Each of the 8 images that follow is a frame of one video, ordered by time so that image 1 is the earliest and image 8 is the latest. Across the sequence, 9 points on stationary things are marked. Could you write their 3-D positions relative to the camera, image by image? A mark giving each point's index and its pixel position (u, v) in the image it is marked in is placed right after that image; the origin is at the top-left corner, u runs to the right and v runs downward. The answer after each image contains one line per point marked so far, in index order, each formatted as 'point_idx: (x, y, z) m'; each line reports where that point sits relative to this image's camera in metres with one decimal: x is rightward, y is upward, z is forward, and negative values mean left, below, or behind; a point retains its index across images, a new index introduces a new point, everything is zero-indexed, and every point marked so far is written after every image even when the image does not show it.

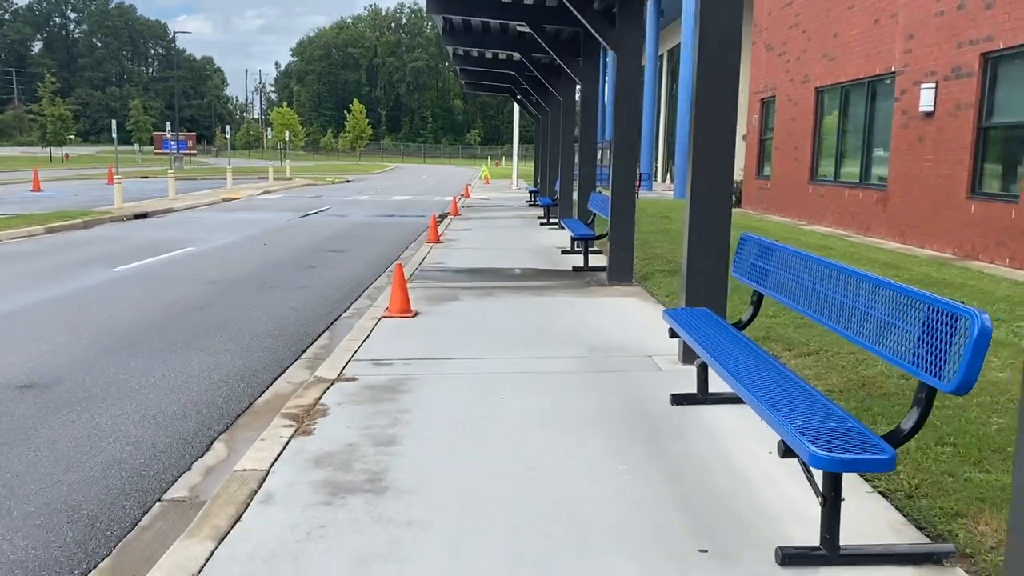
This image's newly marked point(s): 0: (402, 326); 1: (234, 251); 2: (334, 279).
0: (-1.1, -0.4, +7.6) m
1: (-5.3, +0.7, +15.1) m
2: (-2.6, +0.1, +11.5) m
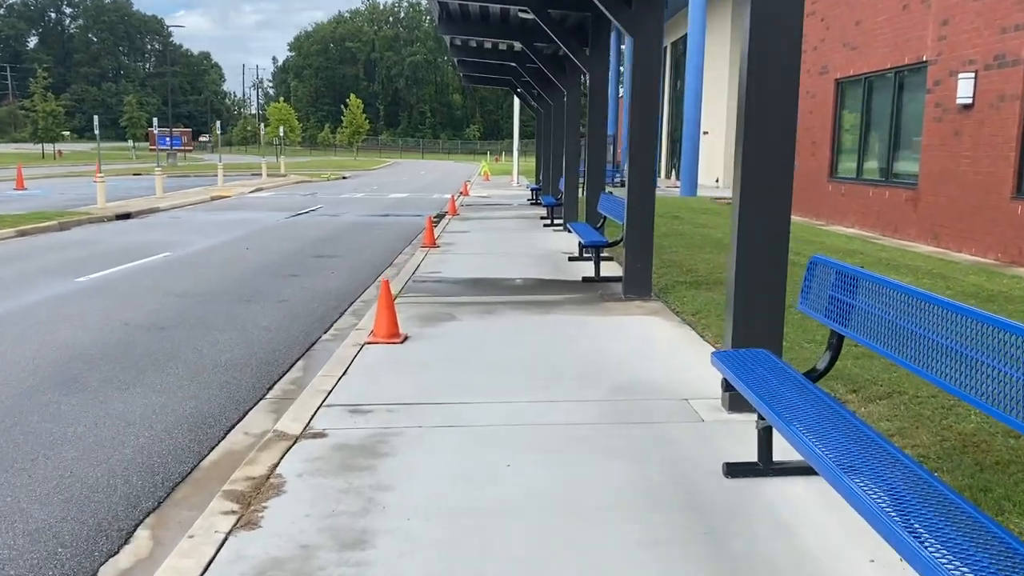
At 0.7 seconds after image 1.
0: (-1.0, -0.6, +6.5) m
1: (-5.2, +0.6, +13.9) m
2: (-2.5, 0.0, +10.4) m
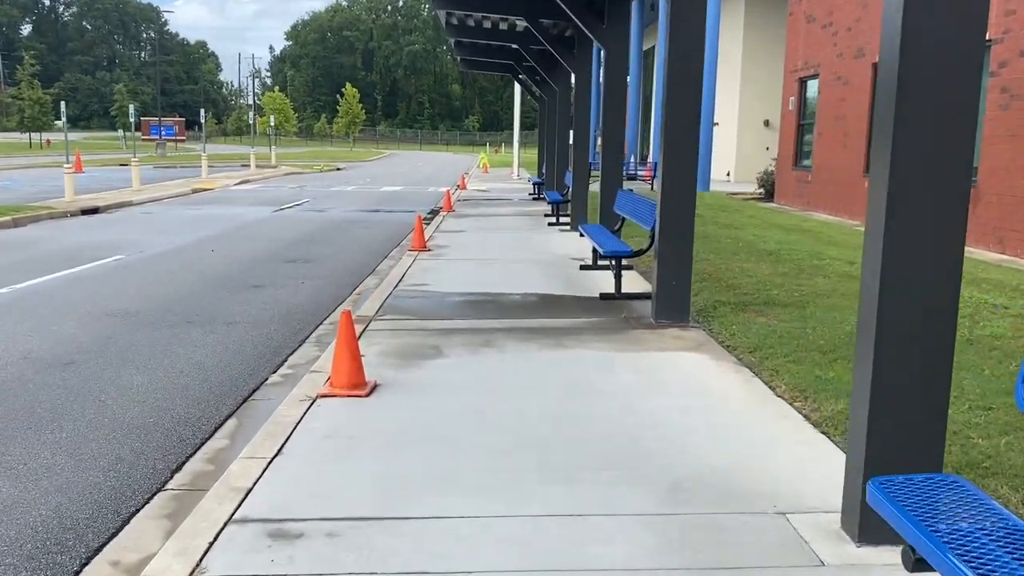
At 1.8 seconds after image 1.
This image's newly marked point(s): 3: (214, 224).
0: (-1.0, -0.8, +4.8) m
1: (-5.2, +0.5, +12.2) m
2: (-2.5, -0.2, +8.6) m
3: (-6.9, +1.5, +18.2) m
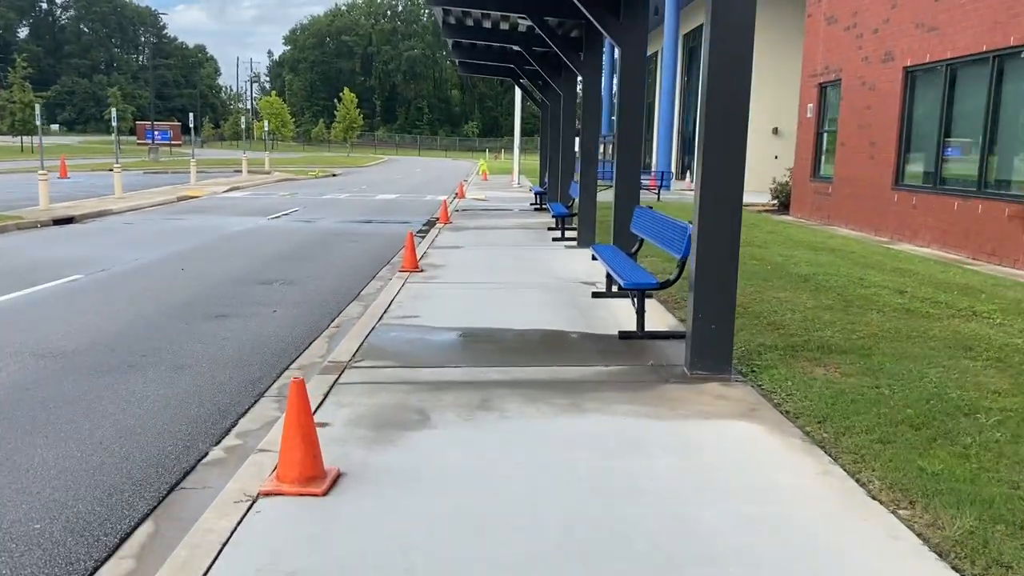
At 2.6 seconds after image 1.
0: (-1.0, -1.1, +3.5) m
1: (-5.2, +0.1, +10.9) m
2: (-2.5, -0.5, +7.3) m
3: (-6.9, +1.1, +17.0) m
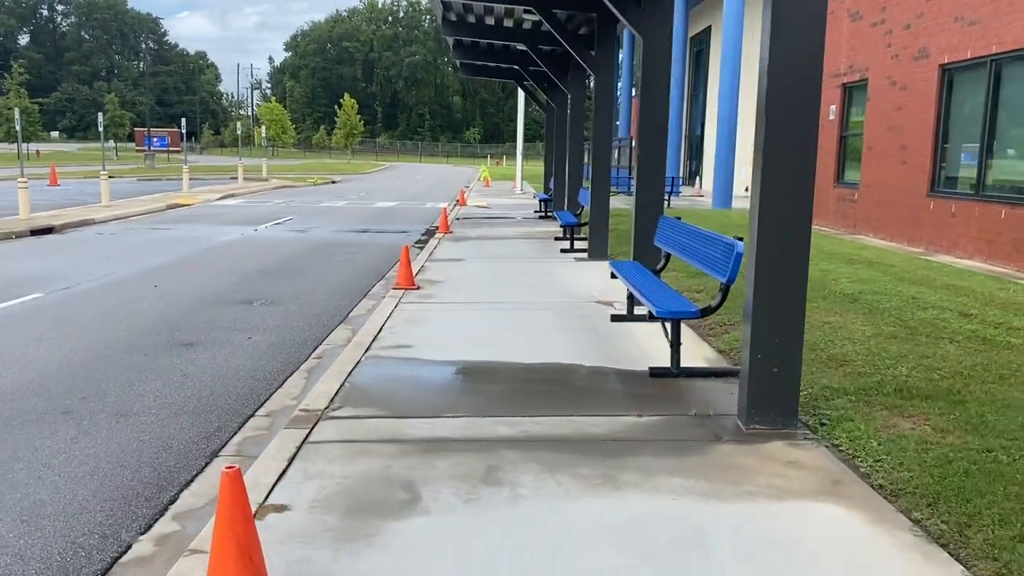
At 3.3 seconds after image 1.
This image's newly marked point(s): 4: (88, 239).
0: (-0.9, -1.3, +2.4) m
1: (-5.1, -0.1, +9.8) m
2: (-2.4, -0.8, +6.2) m
3: (-6.8, +0.8, +15.9) m
4: (-9.3, +1.1, +17.3) m
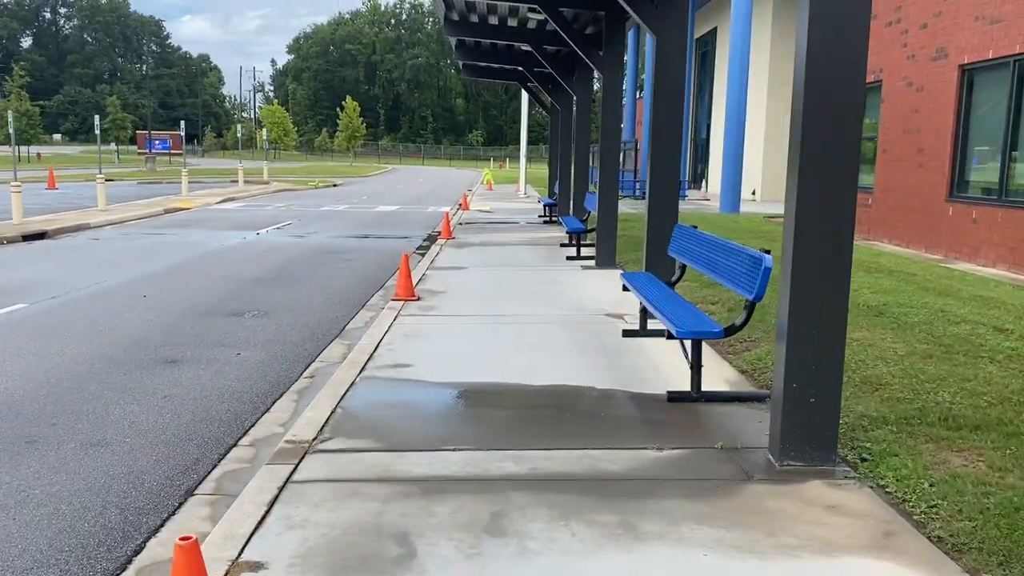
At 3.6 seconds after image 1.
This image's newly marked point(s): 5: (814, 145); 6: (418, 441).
0: (-0.9, -1.4, +1.9) m
1: (-5.0, -0.3, +9.4) m
2: (-2.4, -0.9, +5.8) m
3: (-6.7, +0.7, +15.4) m
4: (-9.3, +0.9, +16.8) m
5: (+1.6, +0.7, +4.0) m
6: (-0.6, -0.9, +4.6) m
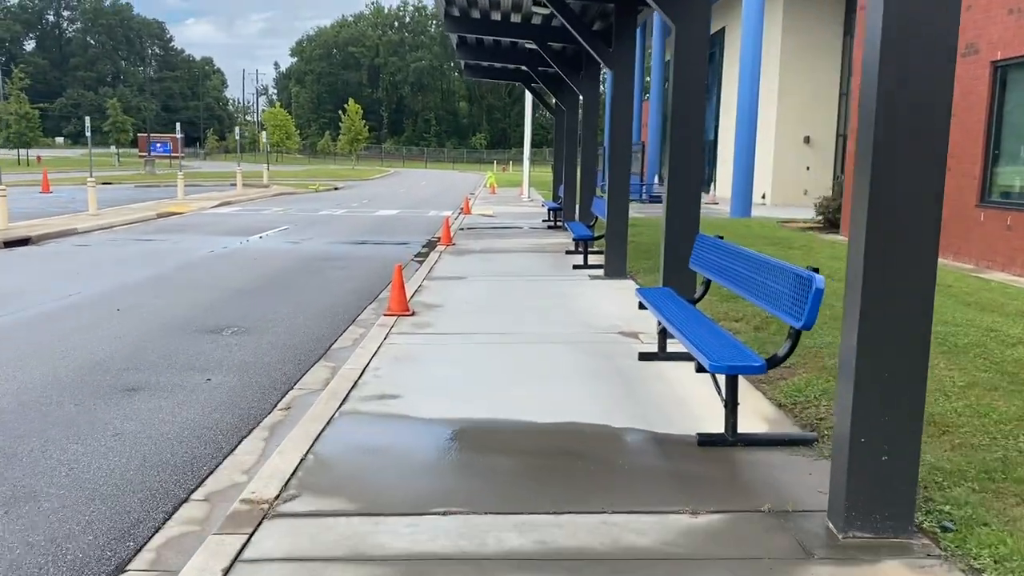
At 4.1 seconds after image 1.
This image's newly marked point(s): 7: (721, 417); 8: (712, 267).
0: (-0.9, -1.5, +1.2) m
1: (-5.0, -0.4, +8.6) m
2: (-2.3, -1.0, +5.0) m
3: (-6.6, +0.5, +14.7) m
4: (-9.2, +0.8, +16.1) m
5: (+1.6, +0.6, +3.2) m
6: (-0.5, -1.0, +3.8) m
7: (+1.4, -0.8, +5.1) m
8: (+1.6, +0.2, +6.4) m
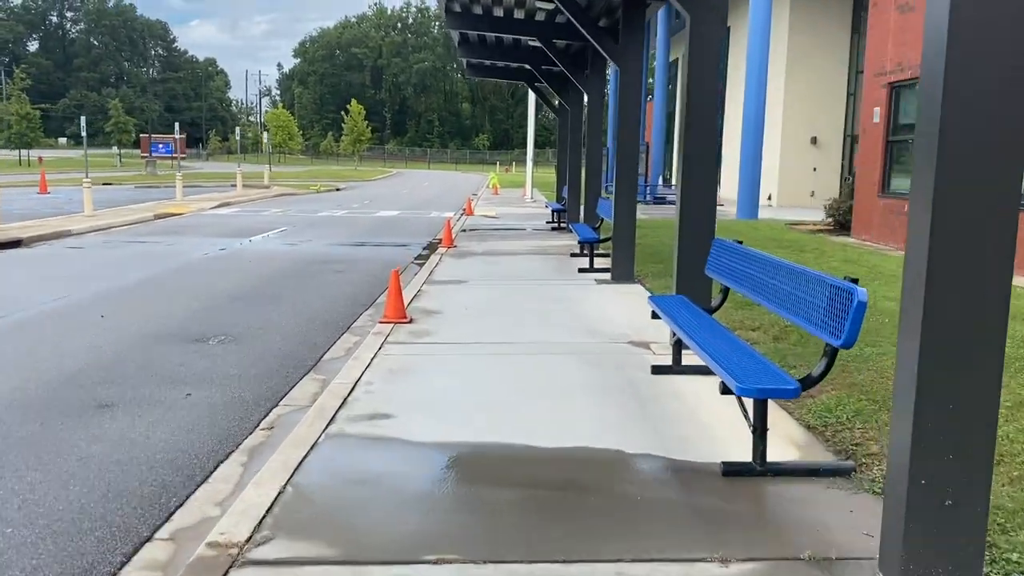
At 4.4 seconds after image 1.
0: (-0.9, -1.6, +0.7) m
1: (-5.0, -0.5, +8.2) m
2: (-2.3, -1.1, +4.5) m
3: (-6.6, +0.4, +14.2) m
4: (-9.1, +0.7, +15.7) m
5: (+1.6, +0.5, +2.8) m
6: (-0.5, -1.1, +3.4) m
7: (+1.4, -0.9, +4.6) m
8: (+1.7, +0.1, +5.9) m
